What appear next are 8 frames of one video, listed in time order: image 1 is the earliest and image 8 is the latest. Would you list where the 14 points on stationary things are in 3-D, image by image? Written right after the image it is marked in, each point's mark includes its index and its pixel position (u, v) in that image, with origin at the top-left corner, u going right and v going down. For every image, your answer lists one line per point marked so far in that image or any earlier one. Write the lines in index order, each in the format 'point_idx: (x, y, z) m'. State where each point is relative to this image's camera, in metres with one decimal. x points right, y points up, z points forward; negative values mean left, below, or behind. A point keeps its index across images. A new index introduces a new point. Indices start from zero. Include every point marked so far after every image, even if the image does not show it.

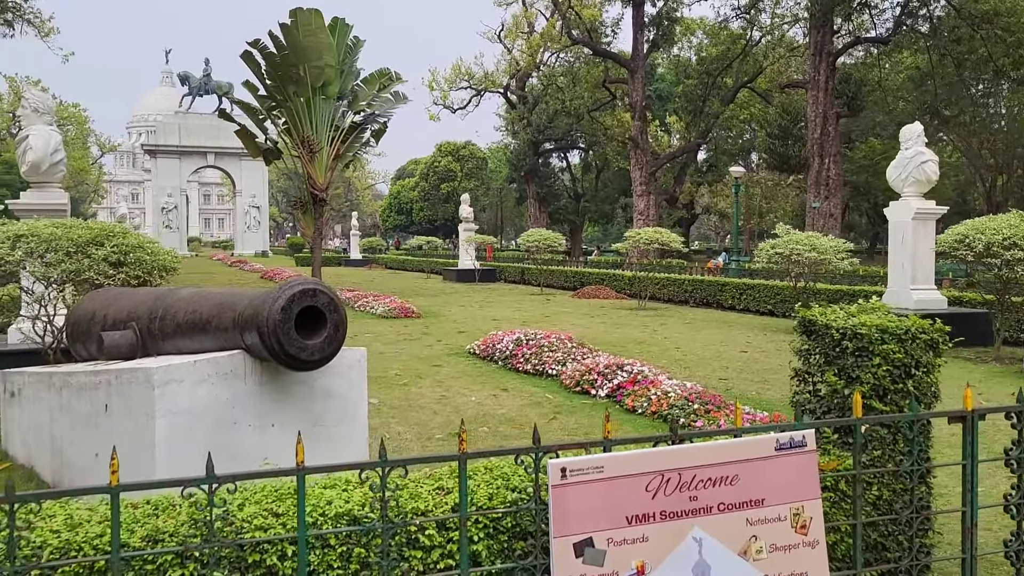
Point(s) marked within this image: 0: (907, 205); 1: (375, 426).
0: (+5.4, +1.1, +9.9) m
1: (-1.0, -1.0, +5.3) m
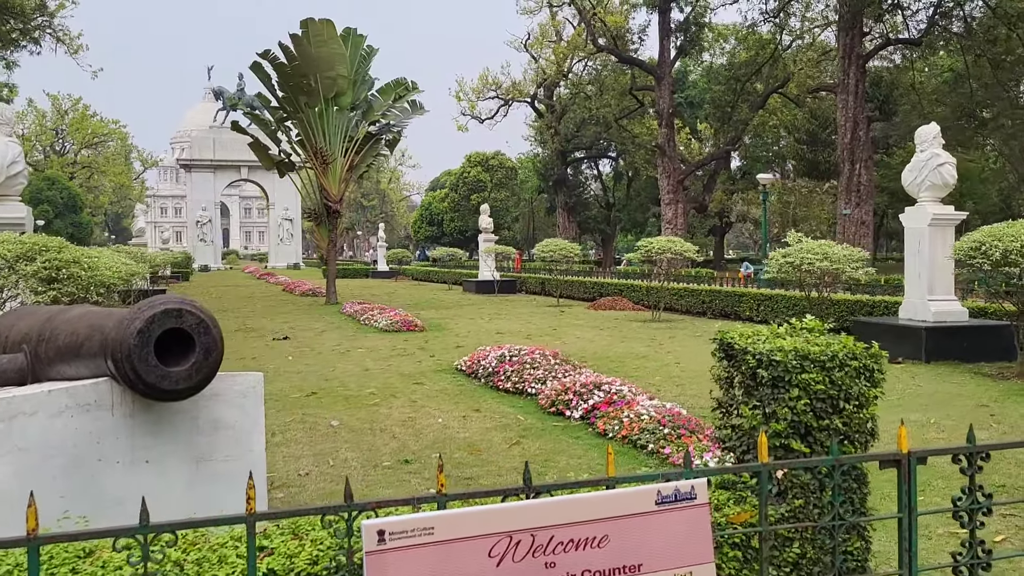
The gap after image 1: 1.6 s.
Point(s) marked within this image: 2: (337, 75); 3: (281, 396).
0: (+5.3, +1.0, +9.3) m
1: (-1.3, -1.1, +5.0) m
2: (-4.3, +5.4, +18.2) m
3: (-2.2, -1.0, +6.9) m
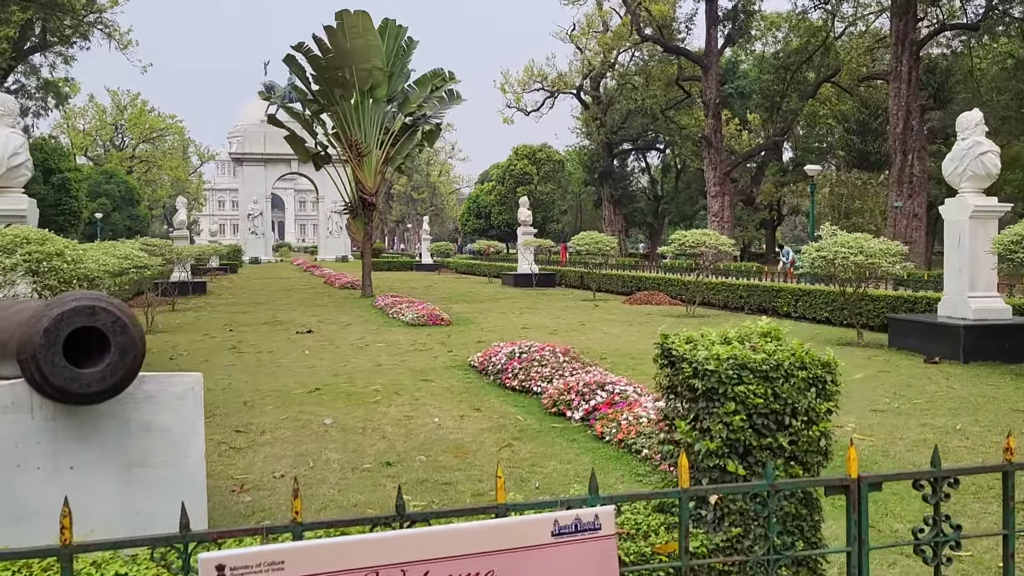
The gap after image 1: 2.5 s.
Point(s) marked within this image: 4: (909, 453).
0: (+5.5, +1.0, +8.7) m
1: (-1.4, -1.1, +4.9) m
2: (-3.4, +5.6, +18.2) m
3: (-2.2, -1.0, +6.9) m
4: (+2.6, -1.1, +4.8) m
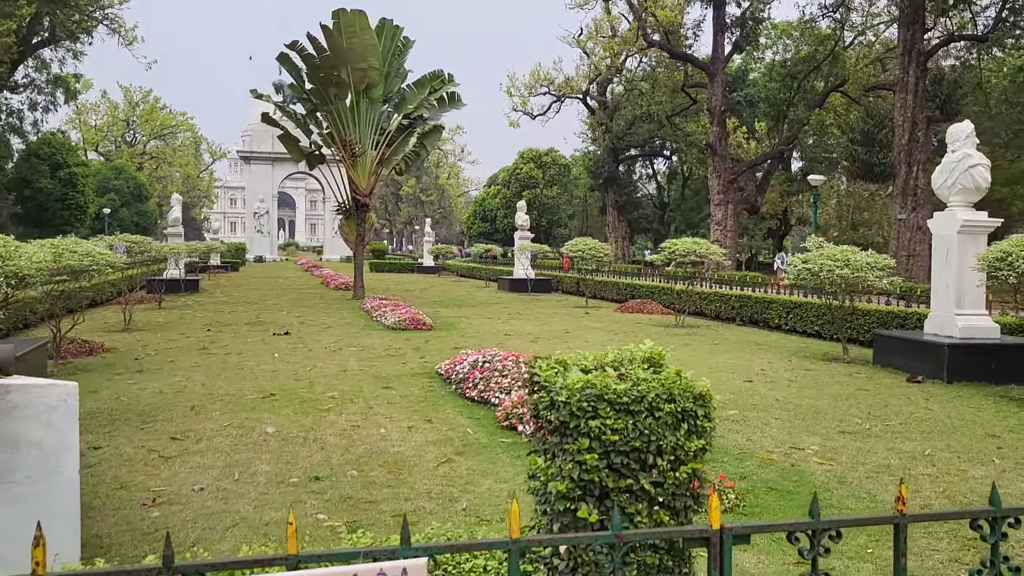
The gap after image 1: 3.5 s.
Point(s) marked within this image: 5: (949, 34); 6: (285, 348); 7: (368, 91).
0: (+5.2, +0.8, +8.5) m
1: (-1.8, -1.1, +4.7) m
2: (-3.6, +5.5, +18.1) m
3: (-2.6, -1.0, +6.7) m
4: (+2.2, -1.2, +4.6) m
5: (+11.7, +6.8, +19.4) m
6: (-3.2, -0.9, +10.2) m
7: (-3.8, +5.2, +19.0) m
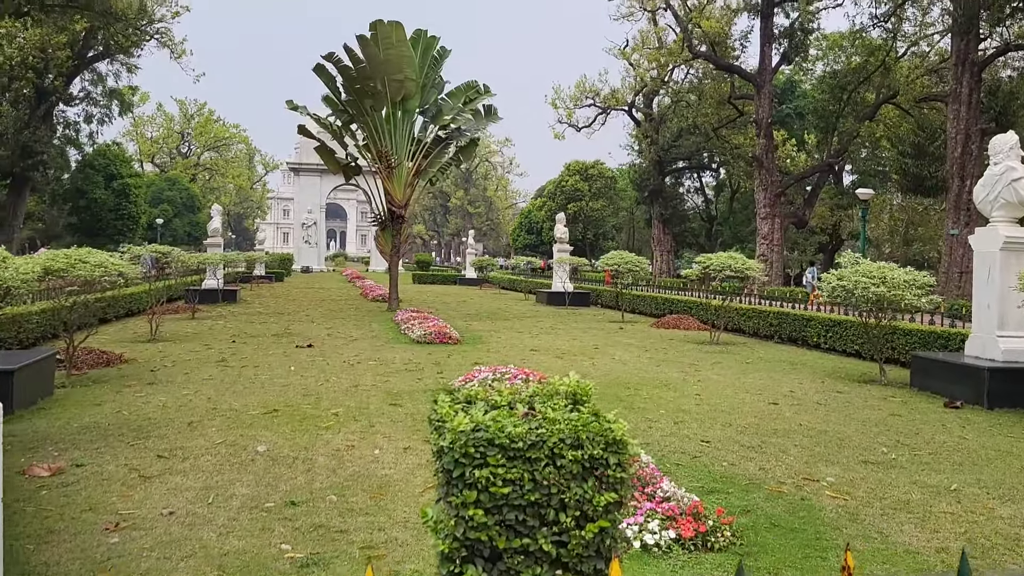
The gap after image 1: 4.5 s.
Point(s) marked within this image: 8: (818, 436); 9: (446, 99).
0: (+5.3, +0.6, +8.0) m
1: (-1.9, -1.2, +4.6) m
2: (-2.7, +5.2, +18.1) m
3: (-2.5, -1.1, +6.6) m
4: (+2.2, -1.3, +4.2) m
5: (+12.6, +6.4, +18.5) m
6: (-2.9, -1.0, +10.1) m
7: (-2.9, +4.9, +19.1) m
8: (+2.7, -1.3, +6.4) m
9: (-1.8, +5.1, +19.6) m
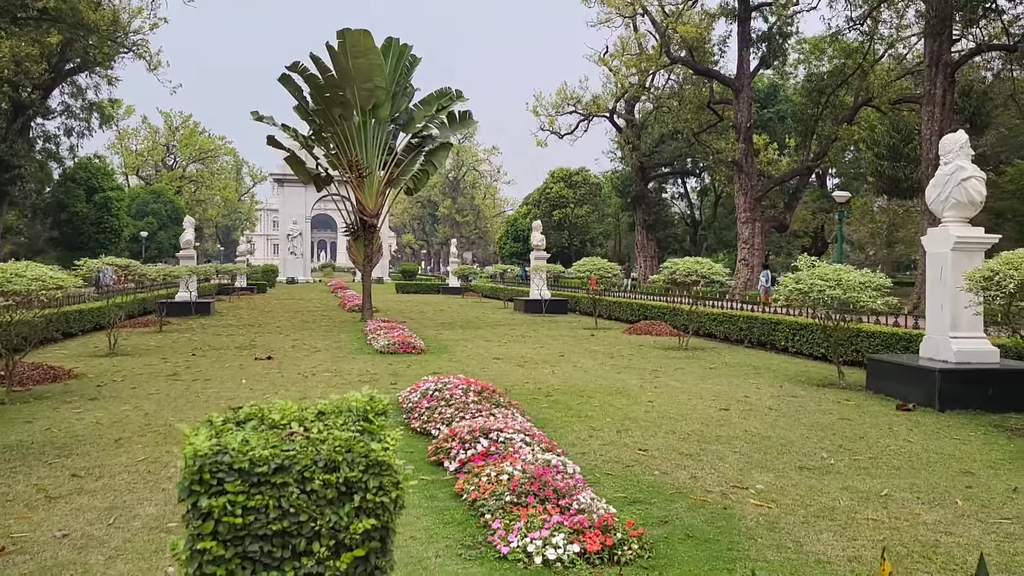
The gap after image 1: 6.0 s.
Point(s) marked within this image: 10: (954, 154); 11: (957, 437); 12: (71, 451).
0: (+4.7, +0.6, +7.9) m
1: (-2.4, -1.3, +4.4) m
2: (-3.5, +5.0, +18.0) m
3: (-3.0, -1.2, +6.4) m
4: (+1.7, -1.4, +4.1) m
5: (+11.8, +6.3, +18.6) m
6: (-3.5, -1.2, +10.0) m
7: (-3.7, +4.6, +19.0) m
8: (+2.2, -1.3, +6.3) m
9: (-2.6, +4.9, +19.6) m
10: (+4.9, +1.5, +8.0) m
11: (+3.9, -1.3, +6.4) m
12: (-3.5, -1.3, +5.6) m
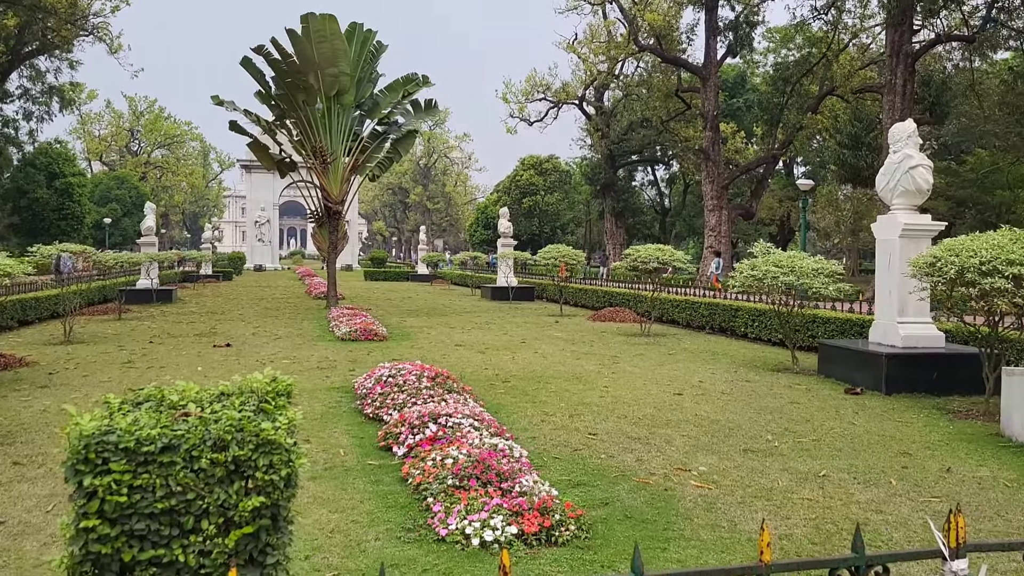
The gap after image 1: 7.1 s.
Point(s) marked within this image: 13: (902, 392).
0: (+4.3, +0.8, +8.1) m
1: (-2.7, -1.2, +4.3) m
2: (-4.4, +5.3, +17.8) m
3: (-3.5, -1.1, +6.4) m
4: (+1.3, -1.3, +4.2) m
5: (+10.9, +6.7, +19.0) m
6: (-4.1, -1.0, +9.9) m
7: (-4.6, +4.9, +18.8) m
8: (+1.7, -1.2, +6.4) m
9: (-3.5, +5.2, +19.4) m
10: (+4.4, +1.6, +8.2) m
11: (+3.5, -1.2, +6.6) m
12: (-3.8, -1.2, +5.5) m
13: (+4.1, -1.1, +7.8) m
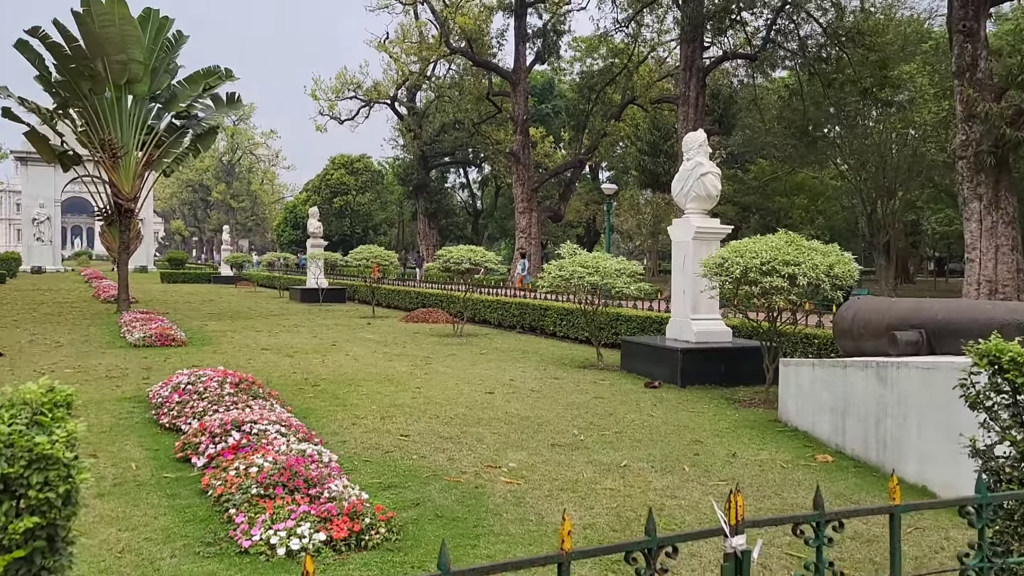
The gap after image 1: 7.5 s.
0: (+2.2, +0.7, +8.9) m
1: (-3.7, -1.2, +3.5) m
2: (-8.6, +5.2, +16.2) m
3: (-4.9, -1.1, +5.3) m
4: (+0.3, -1.3, +4.4) m
5: (+5.9, +6.6, +21.0) m
6: (-6.3, -1.0, +8.6) m
7: (-9.0, +4.9, +17.1) m
8: (+0.2, -1.2, +6.6) m
9: (-8.1, +5.1, +17.9) m
10: (+2.3, +1.6, +9.0) m
11: (+1.8, -1.2, +7.2) m
12: (-5.1, -1.2, +4.4) m
13: (+2.2, -1.1, +8.5) m
